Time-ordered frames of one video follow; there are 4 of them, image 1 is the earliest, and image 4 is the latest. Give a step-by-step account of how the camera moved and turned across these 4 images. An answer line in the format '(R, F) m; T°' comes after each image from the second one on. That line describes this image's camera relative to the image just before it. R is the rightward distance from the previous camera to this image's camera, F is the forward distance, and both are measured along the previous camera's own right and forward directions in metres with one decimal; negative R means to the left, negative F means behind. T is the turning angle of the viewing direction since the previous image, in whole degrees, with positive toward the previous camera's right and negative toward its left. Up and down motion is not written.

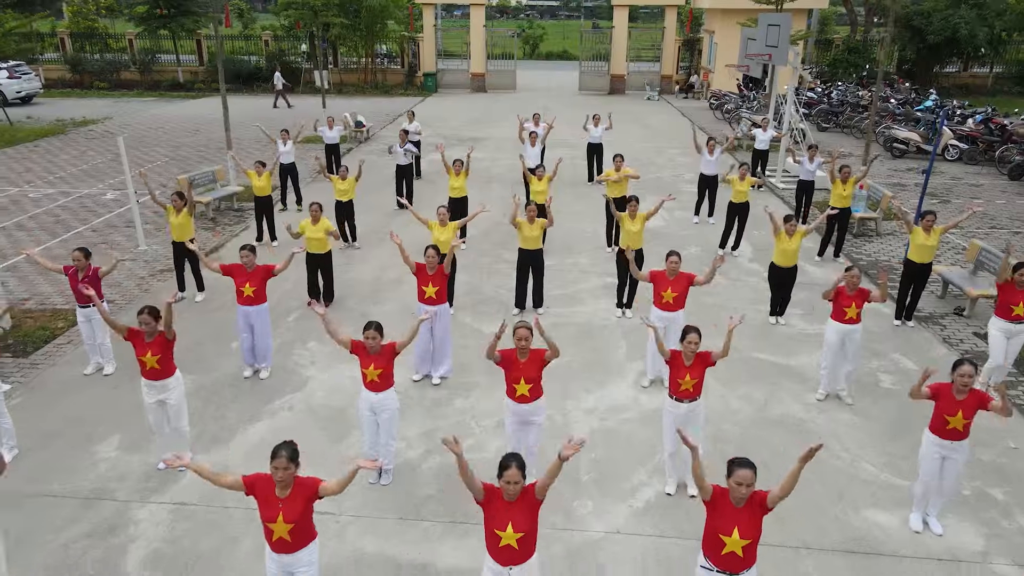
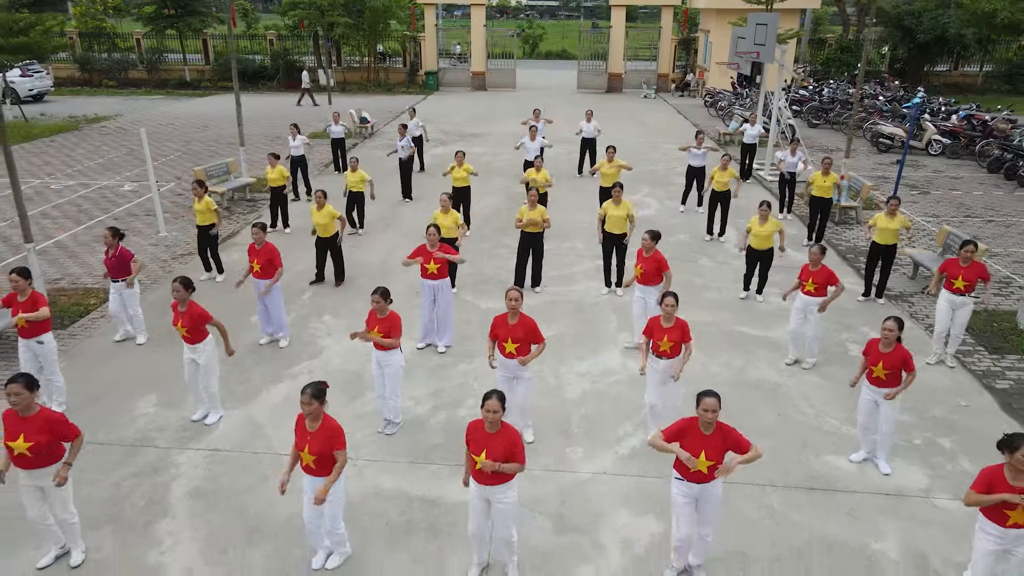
(0.0, -0.7) m; 0°
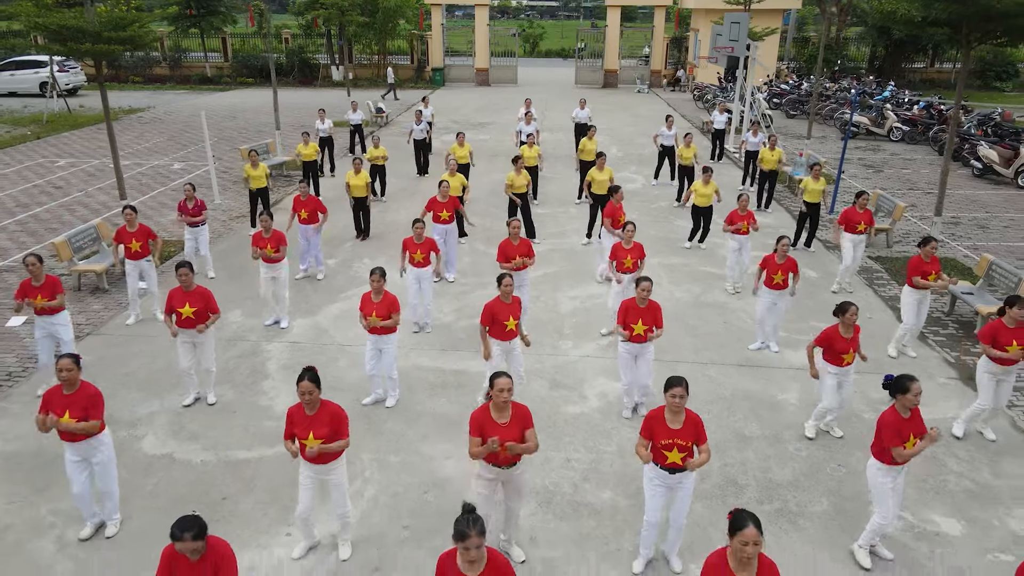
(-0.1, -2.0) m; 0°
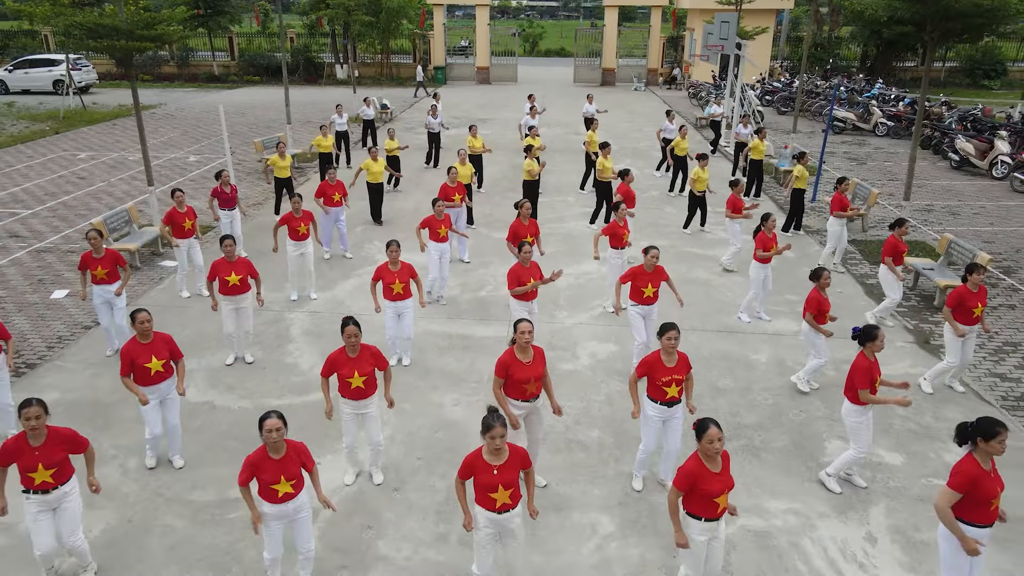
(0.0, -0.8) m; 0°
